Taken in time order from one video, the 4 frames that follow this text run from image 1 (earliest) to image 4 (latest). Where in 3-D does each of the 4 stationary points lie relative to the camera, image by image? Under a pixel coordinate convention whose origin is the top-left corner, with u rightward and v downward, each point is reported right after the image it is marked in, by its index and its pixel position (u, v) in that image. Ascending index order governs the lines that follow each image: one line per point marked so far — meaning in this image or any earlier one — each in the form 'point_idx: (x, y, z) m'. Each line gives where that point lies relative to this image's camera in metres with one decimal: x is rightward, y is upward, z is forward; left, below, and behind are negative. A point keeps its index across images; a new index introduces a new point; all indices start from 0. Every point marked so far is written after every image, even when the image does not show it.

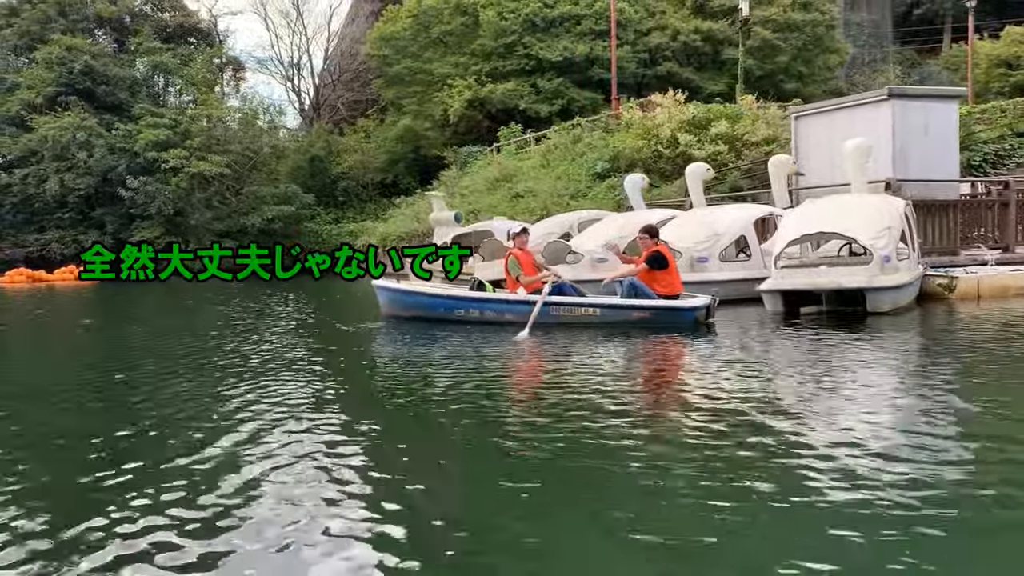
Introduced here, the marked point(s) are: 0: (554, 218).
0: (+0.8, +1.3, +16.3) m
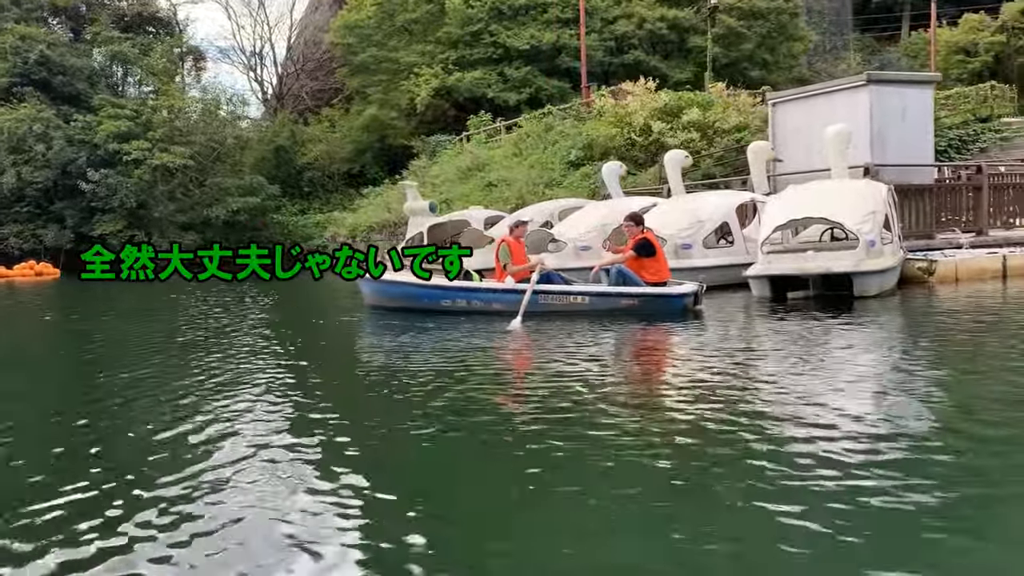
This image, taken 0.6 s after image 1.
0: (+0.4, +1.5, +16.3) m
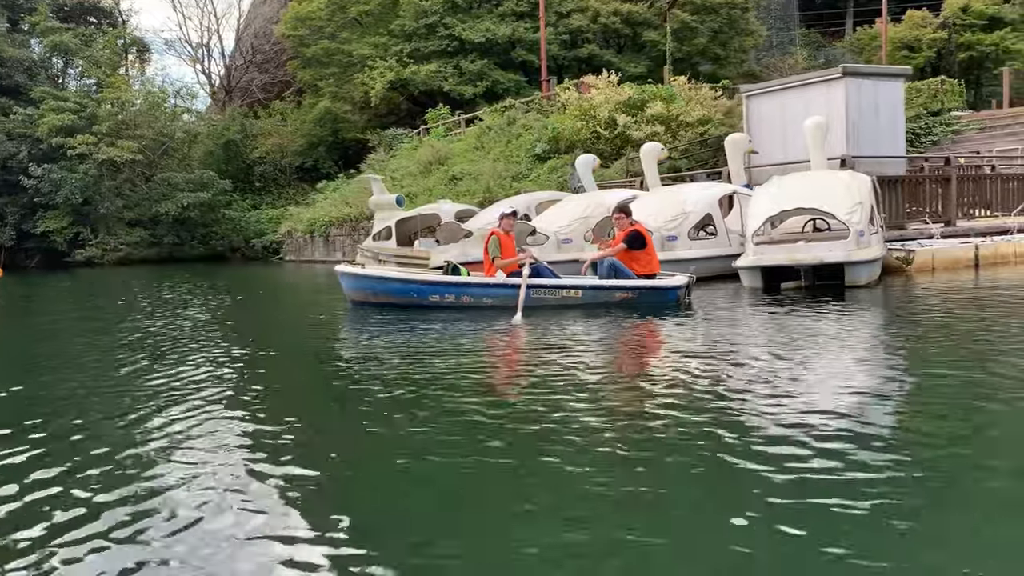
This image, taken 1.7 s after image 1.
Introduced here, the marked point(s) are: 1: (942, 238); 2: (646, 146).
0: (-0.1, +1.6, +16.1) m
1: (+7.1, +0.8, +15.1) m
2: (+2.2, +2.5, +15.8) m
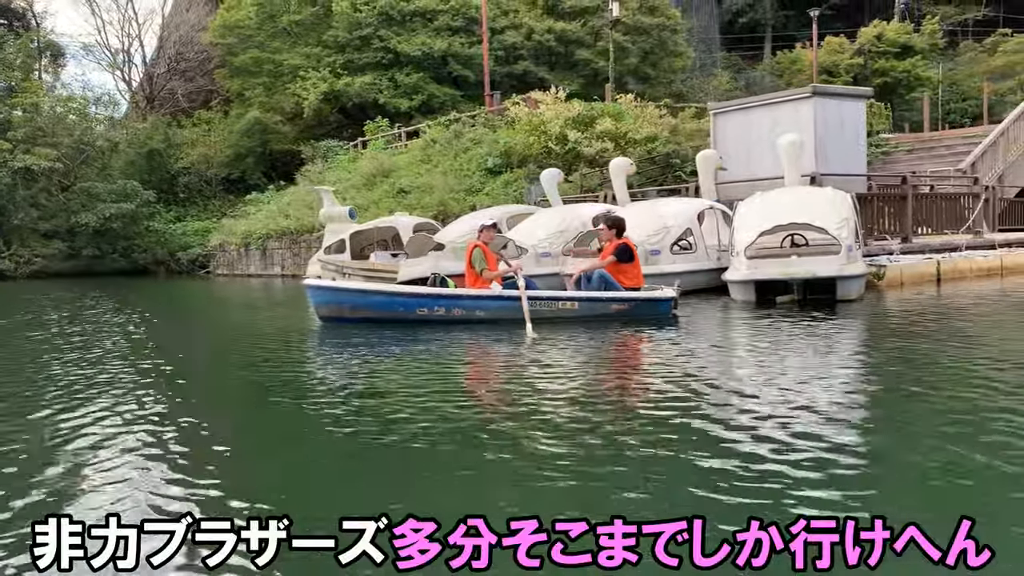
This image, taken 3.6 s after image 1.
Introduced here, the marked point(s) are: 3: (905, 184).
0: (-0.7, +1.3, +16.0) m
1: (+6.6, +0.6, +15.6) m
2: (+1.7, +2.2, +15.9) m
3: (+6.7, +1.8, +15.9) m
